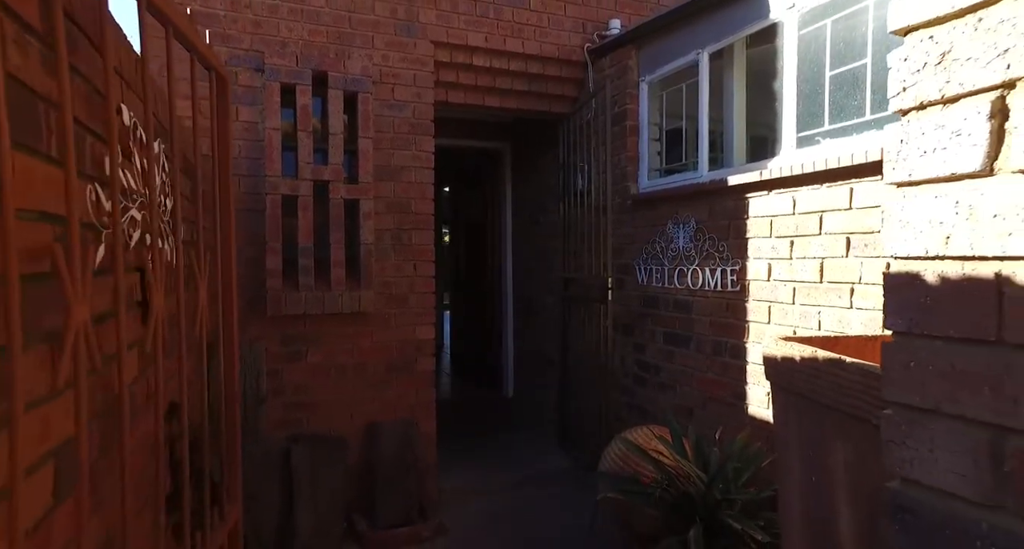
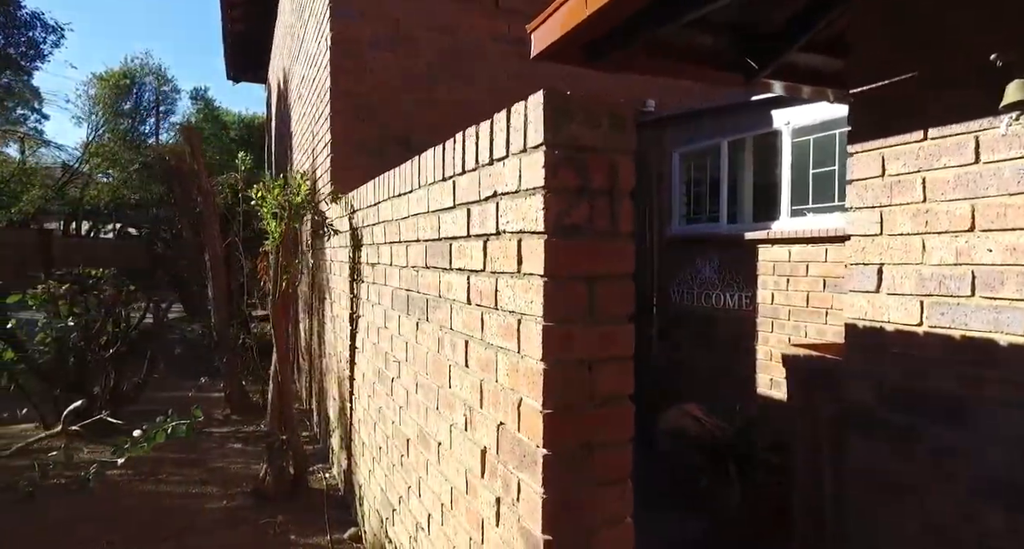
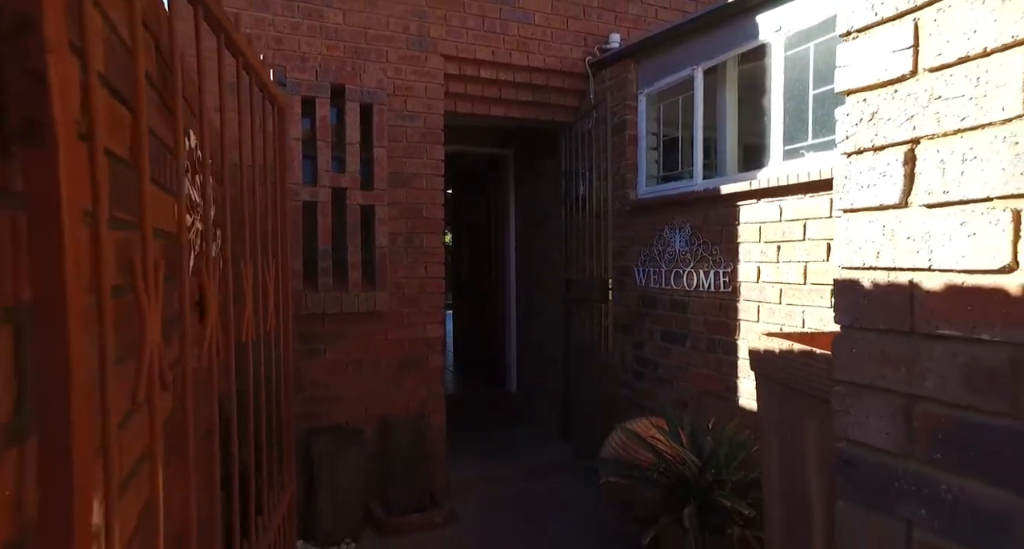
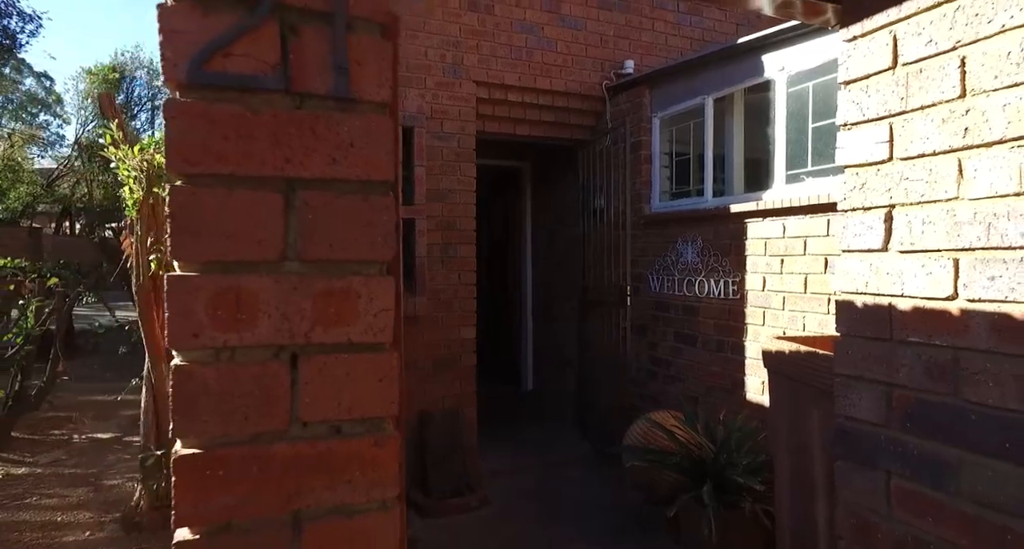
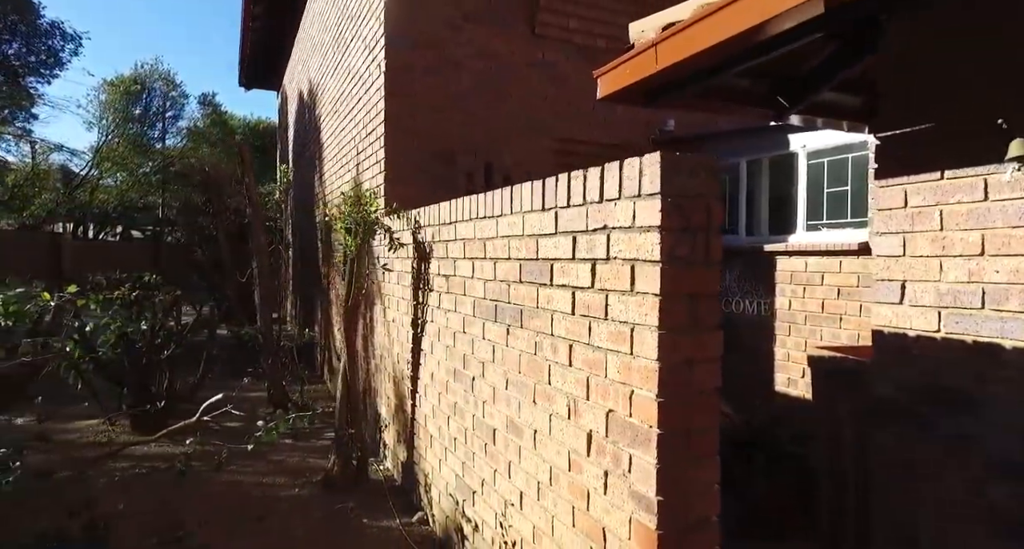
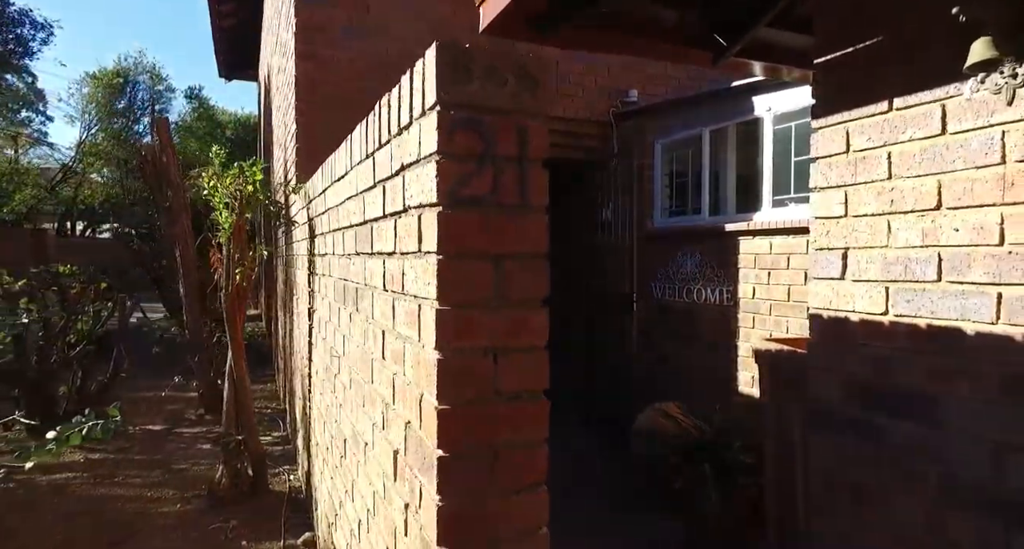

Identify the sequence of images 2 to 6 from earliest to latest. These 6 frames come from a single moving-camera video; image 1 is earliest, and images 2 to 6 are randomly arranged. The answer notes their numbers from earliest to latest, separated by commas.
3, 4, 6, 2, 5
